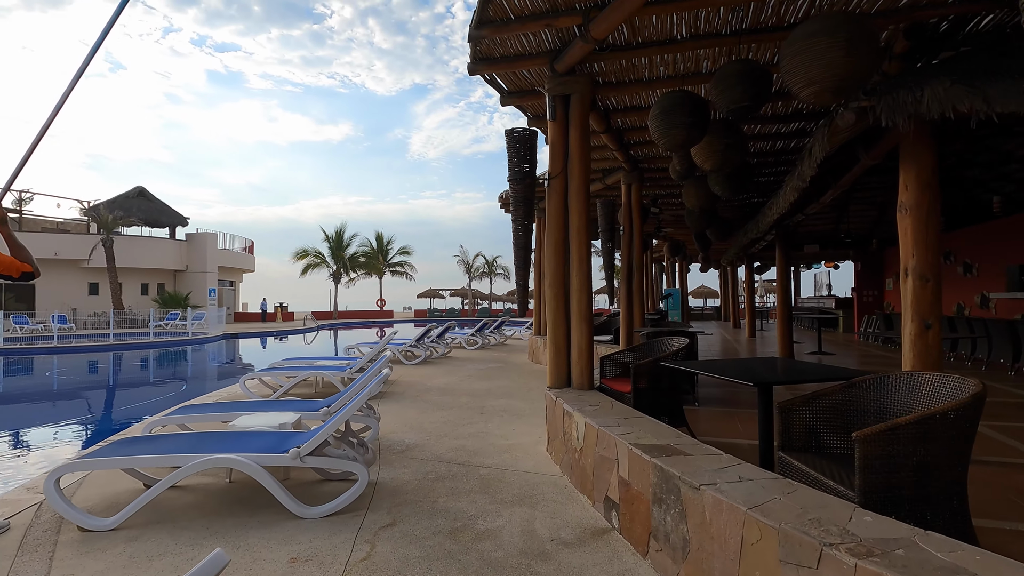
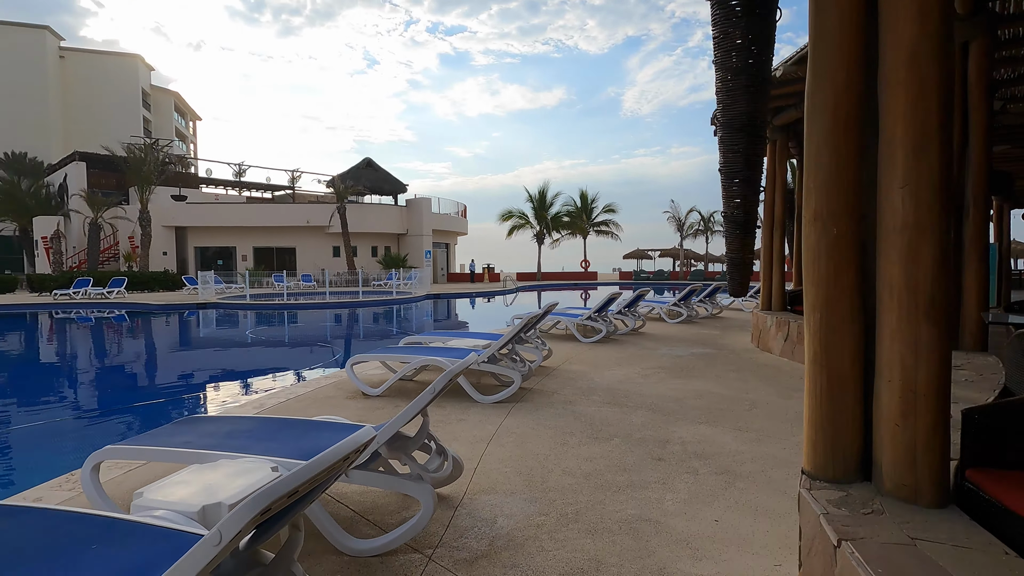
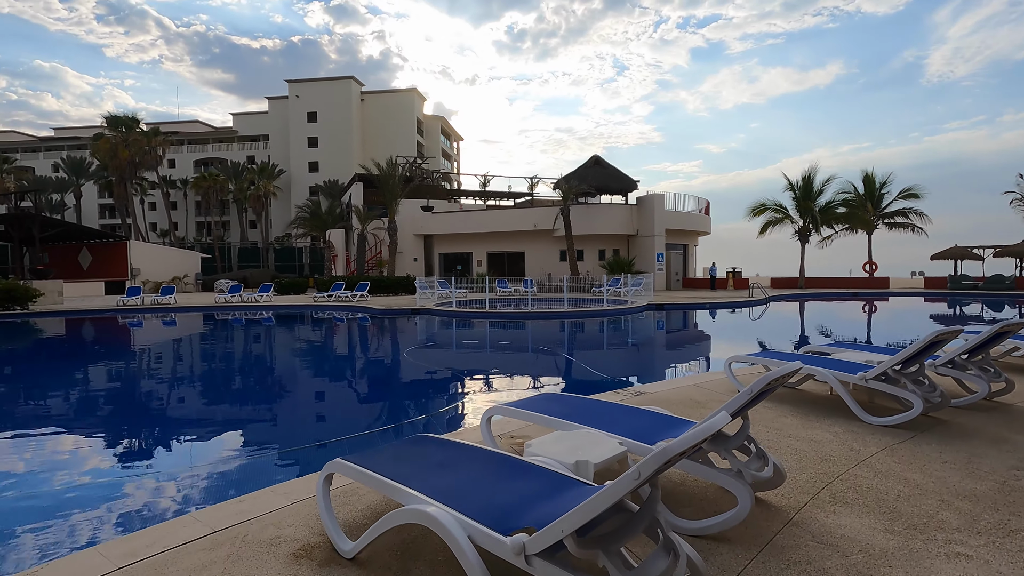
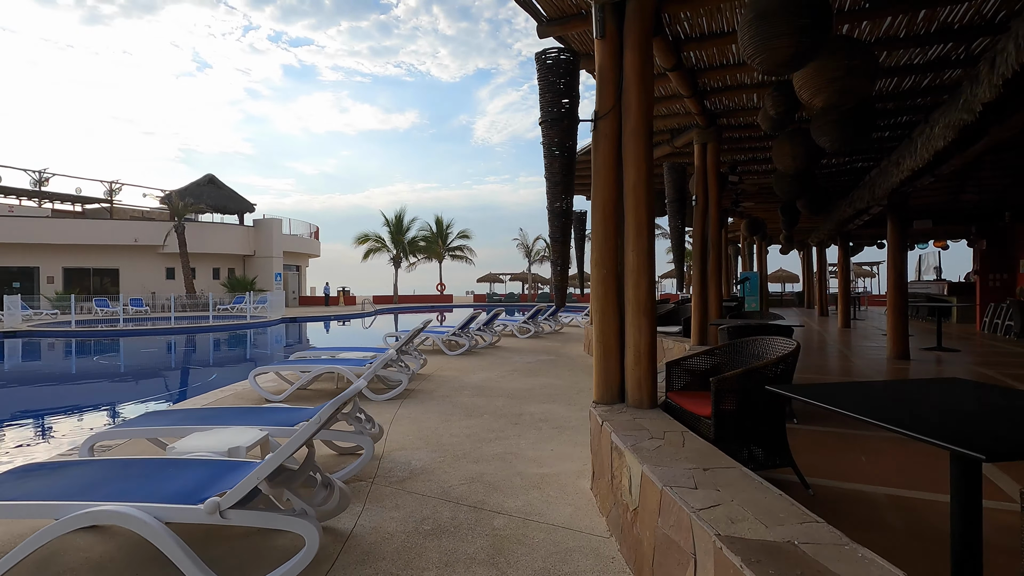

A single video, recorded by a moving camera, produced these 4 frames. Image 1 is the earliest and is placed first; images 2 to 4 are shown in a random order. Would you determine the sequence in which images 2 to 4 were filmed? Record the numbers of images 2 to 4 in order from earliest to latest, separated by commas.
4, 2, 3
